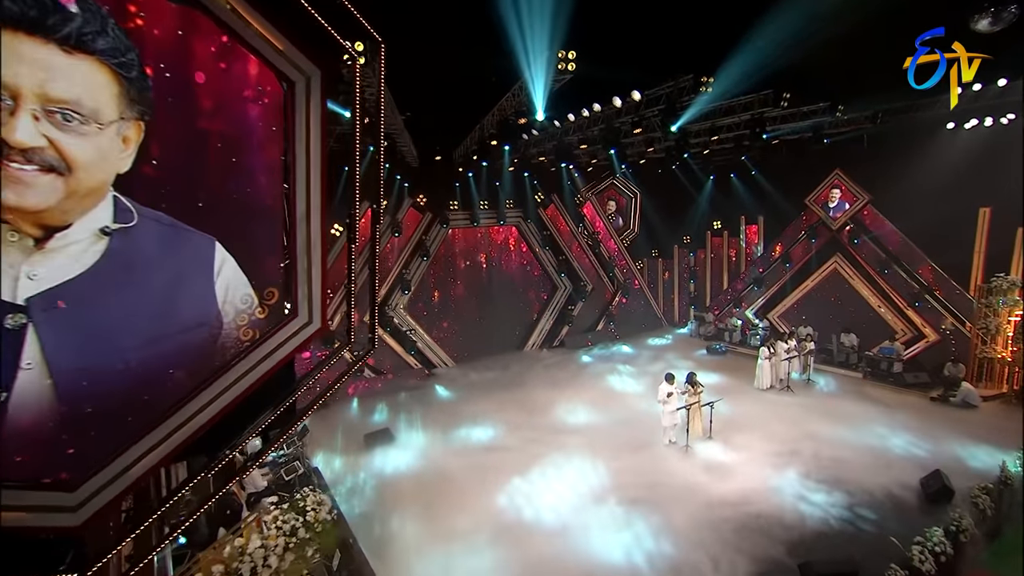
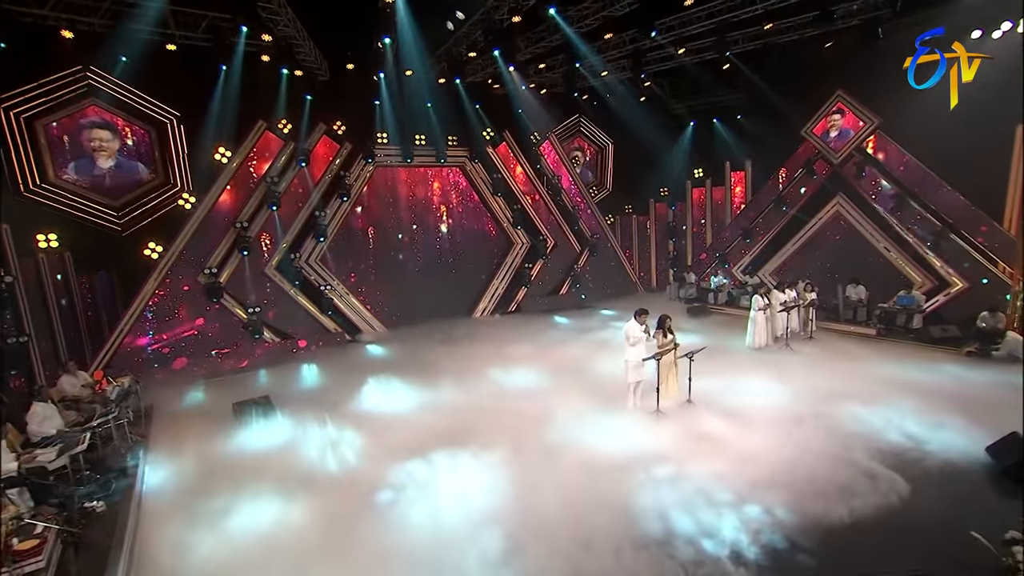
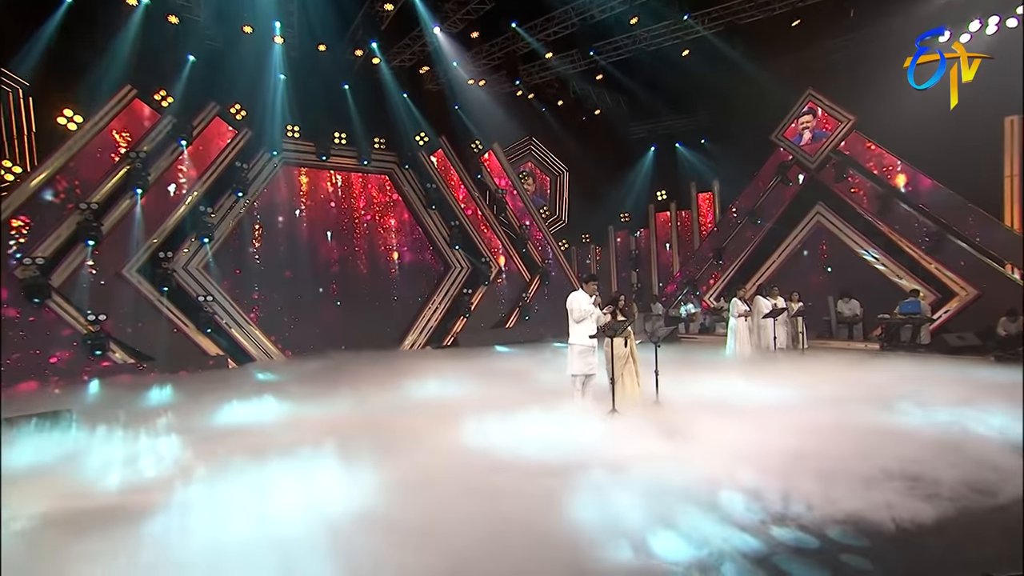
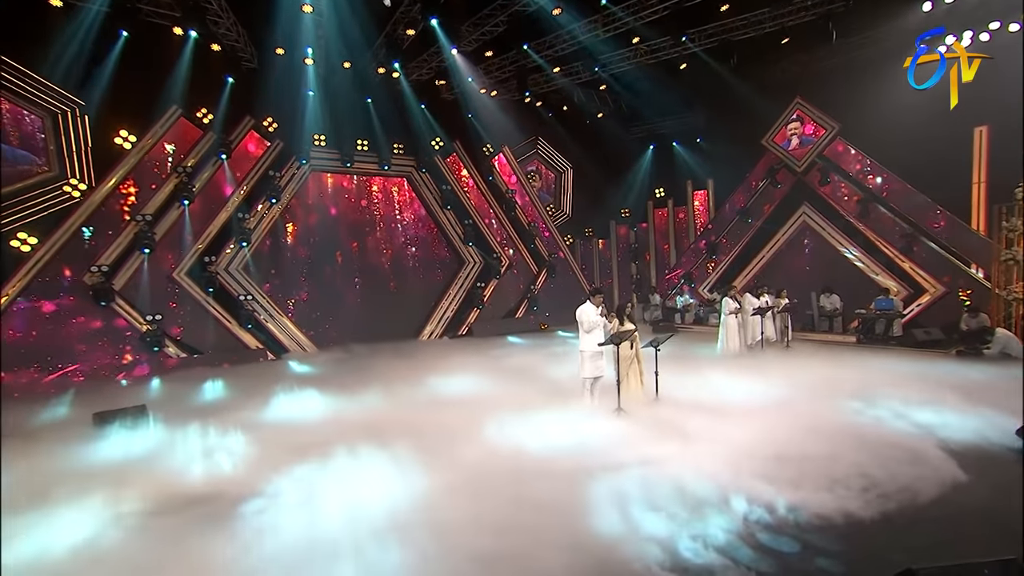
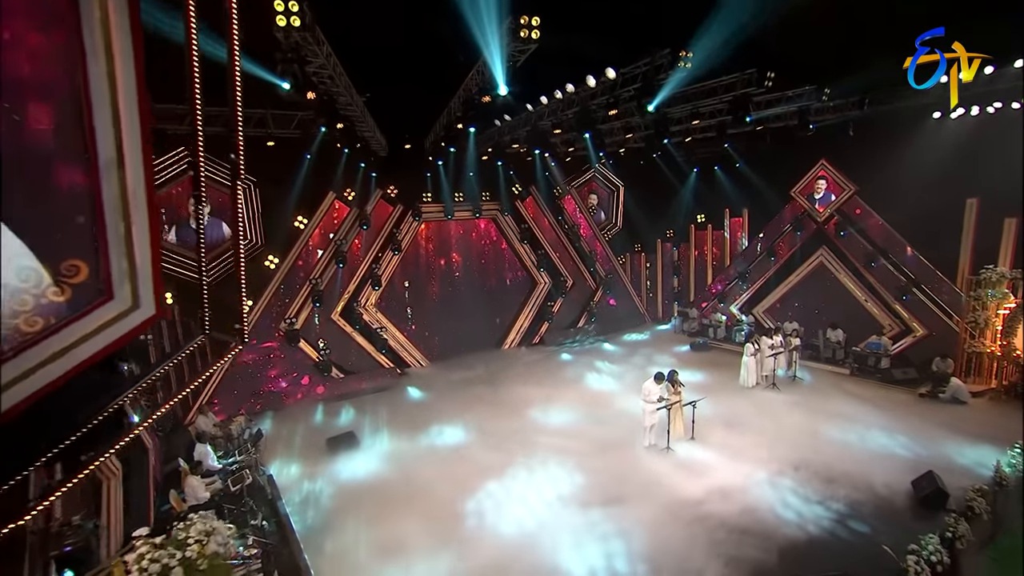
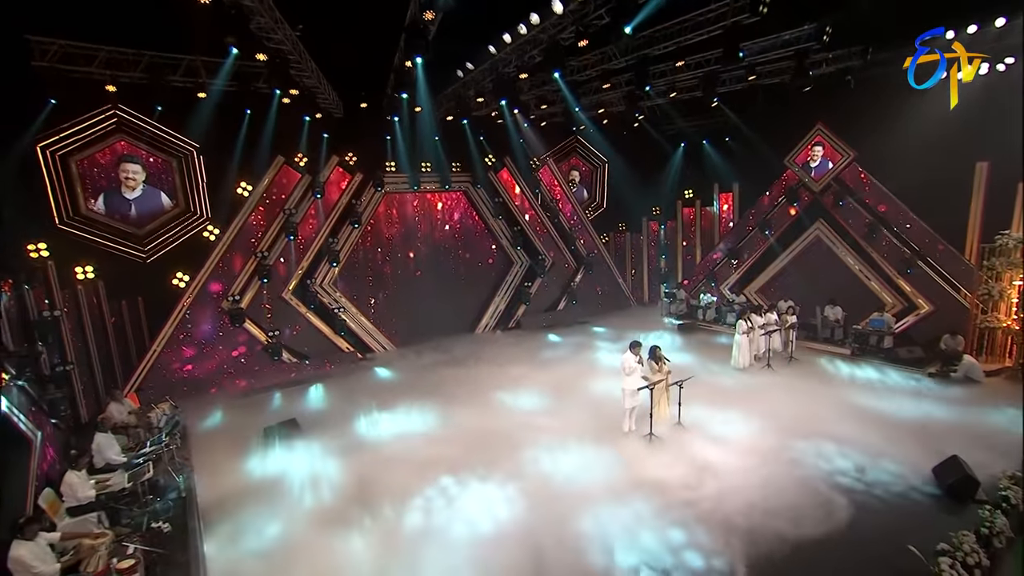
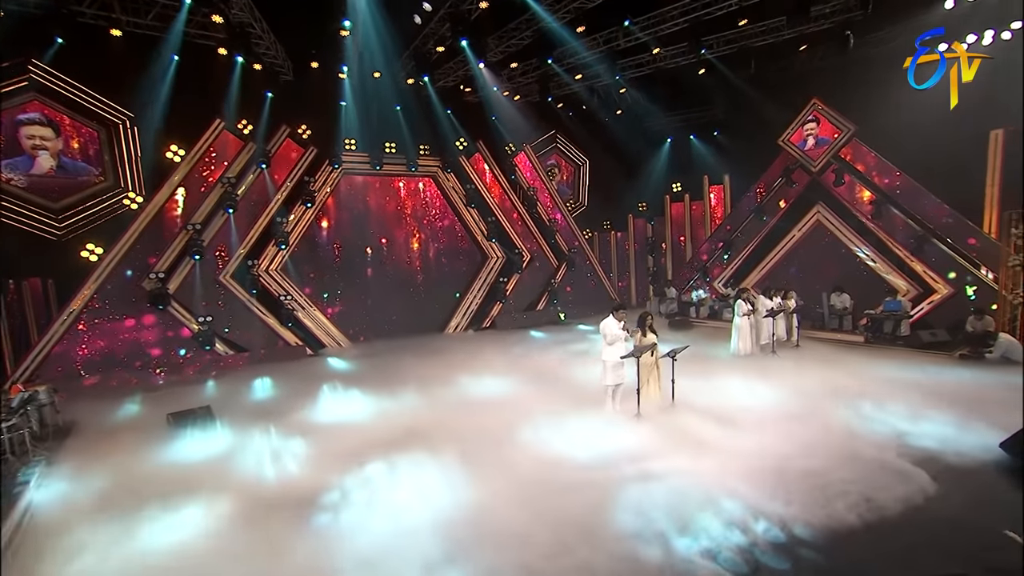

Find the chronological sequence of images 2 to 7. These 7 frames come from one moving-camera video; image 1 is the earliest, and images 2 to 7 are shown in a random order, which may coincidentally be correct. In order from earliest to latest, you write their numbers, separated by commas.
5, 6, 2, 7, 4, 3
